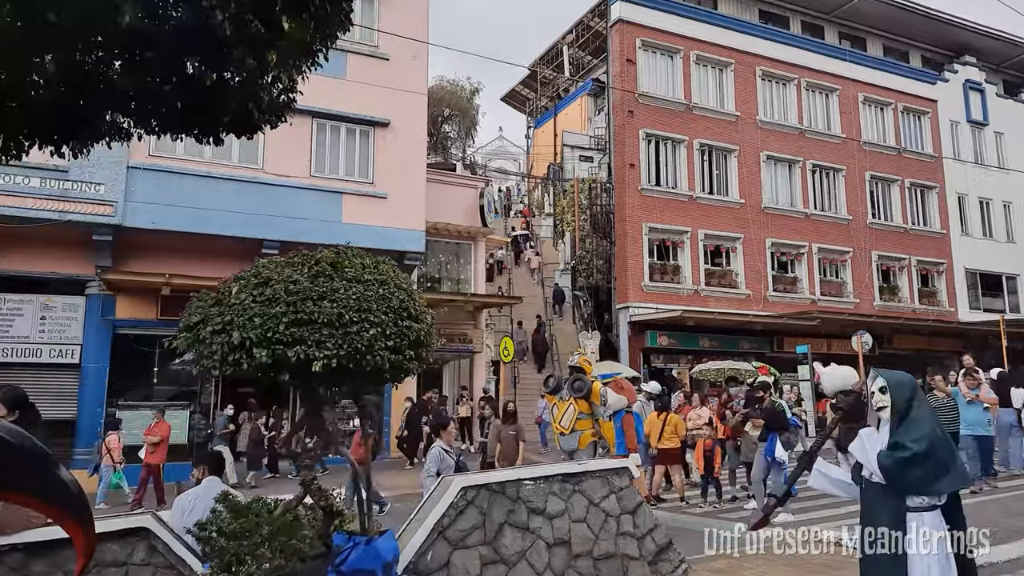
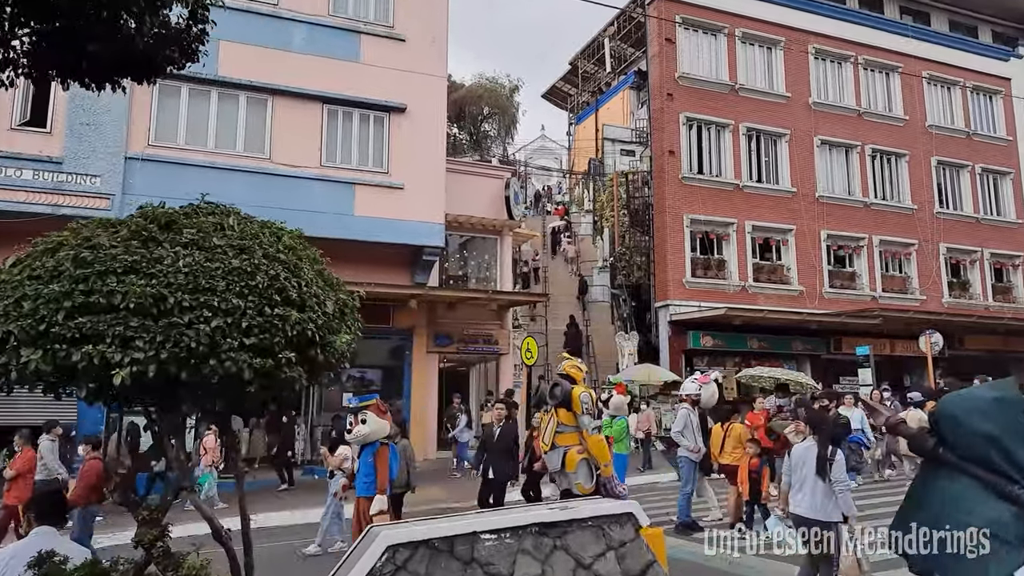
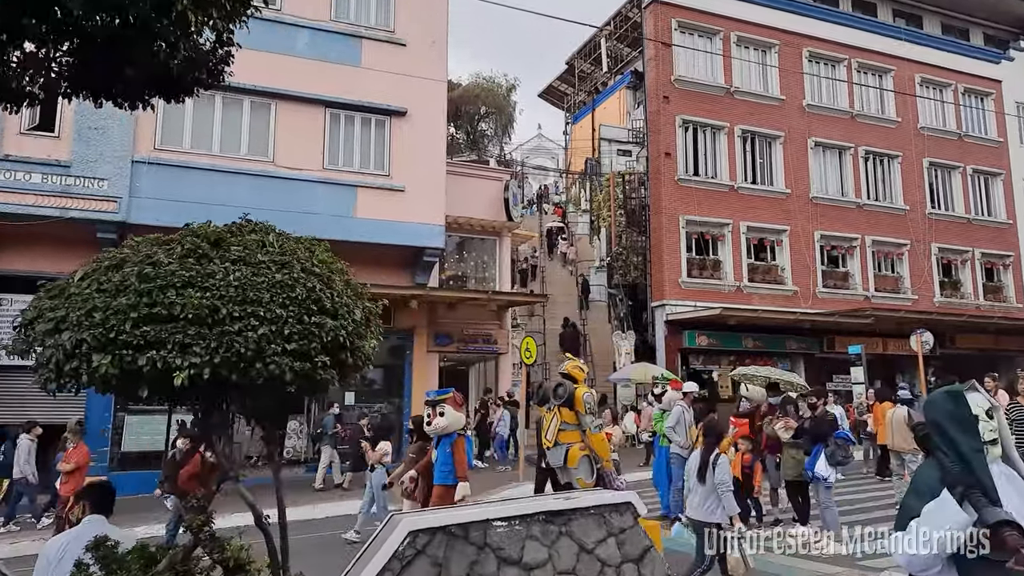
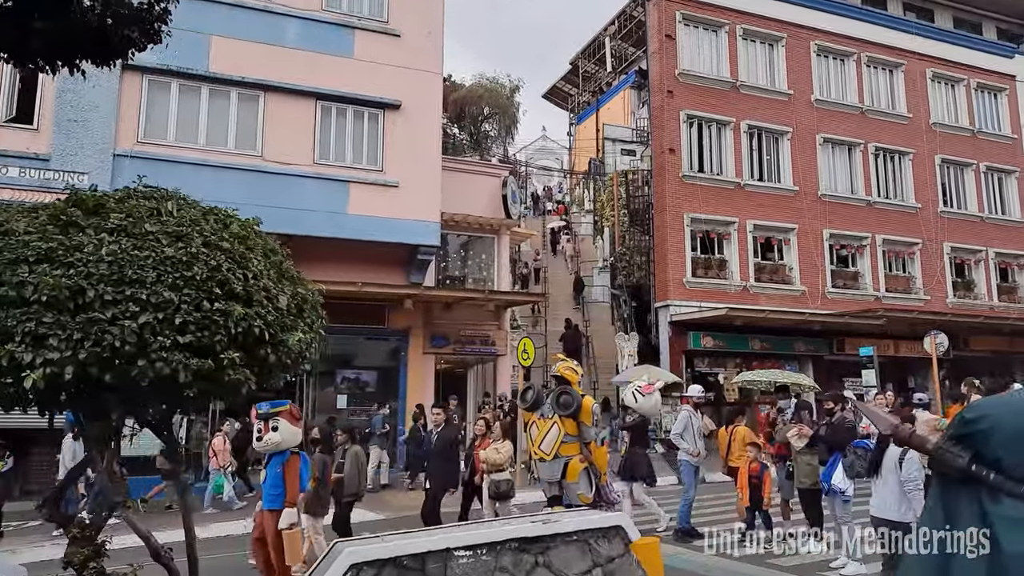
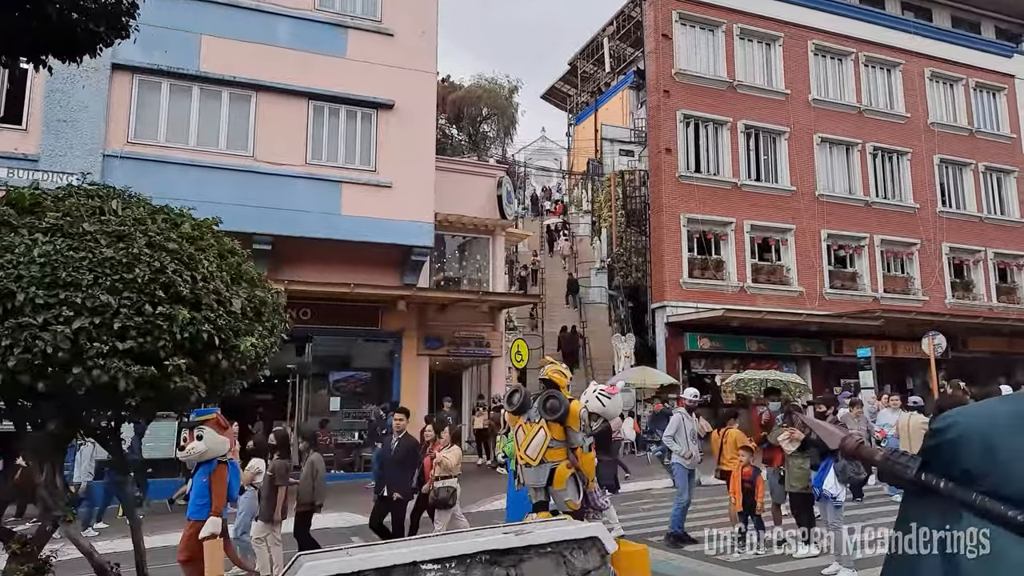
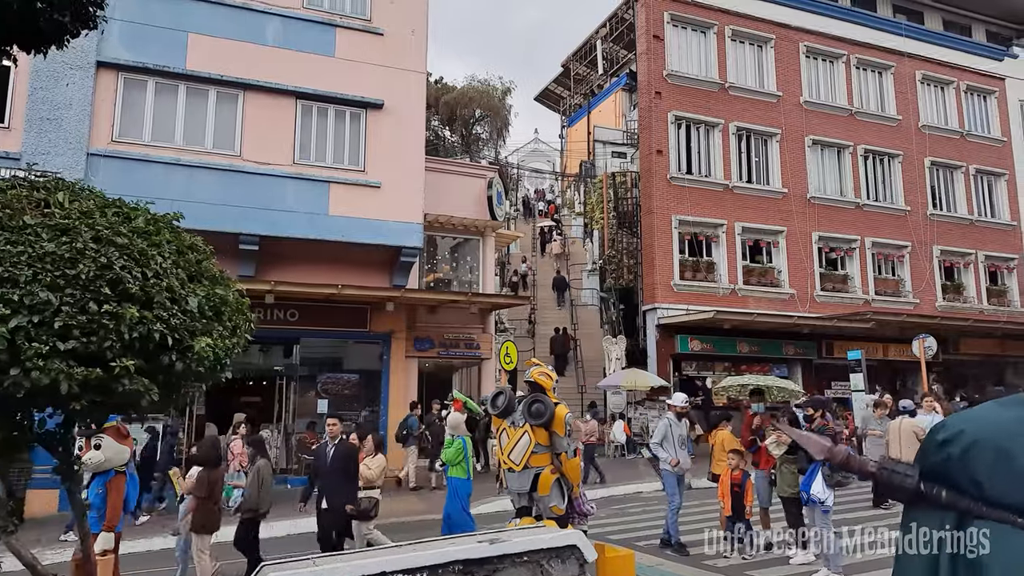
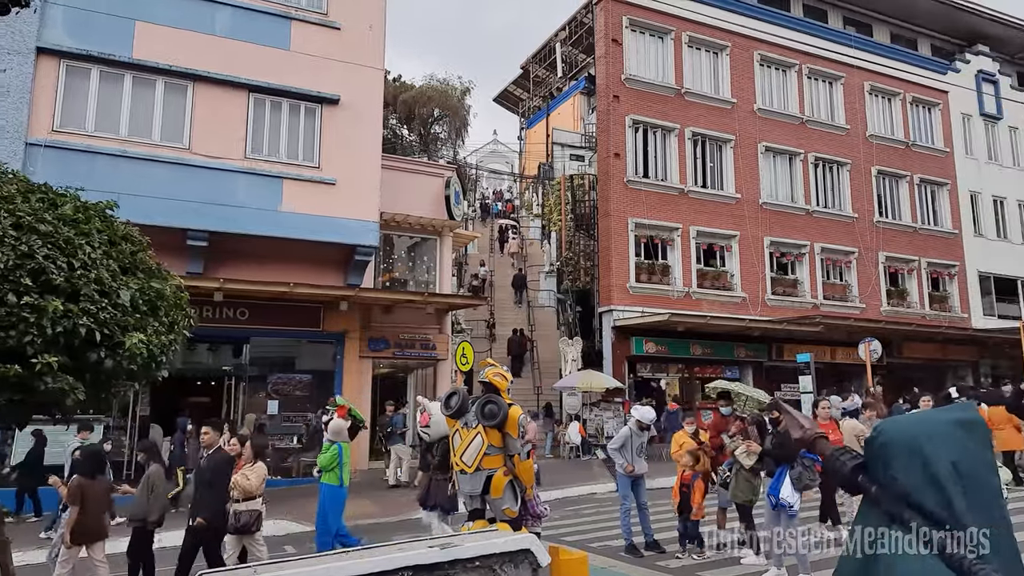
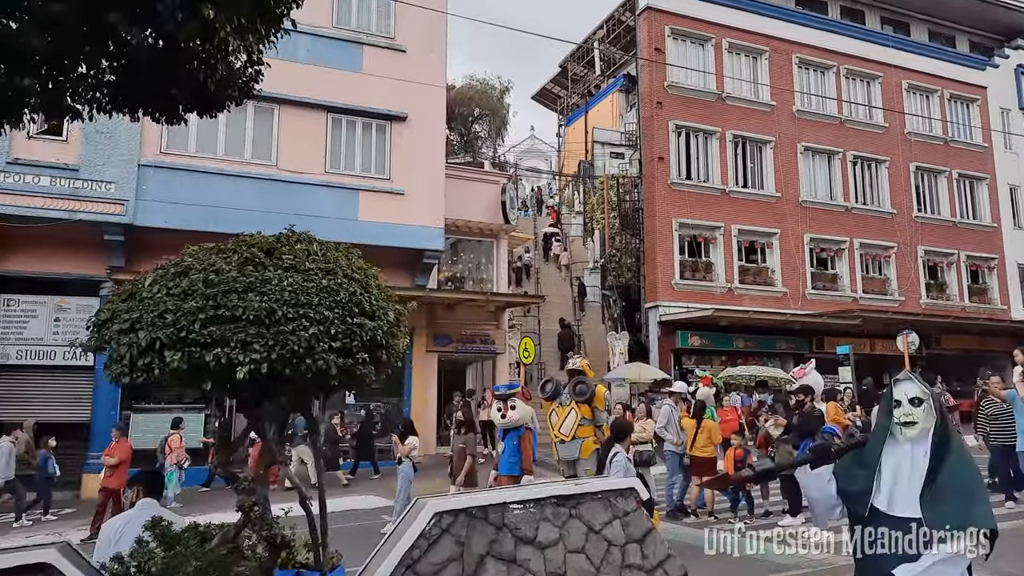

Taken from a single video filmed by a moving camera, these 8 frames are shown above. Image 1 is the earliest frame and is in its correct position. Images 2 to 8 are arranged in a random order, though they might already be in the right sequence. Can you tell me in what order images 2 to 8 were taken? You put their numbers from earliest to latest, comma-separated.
8, 3, 2, 4, 5, 6, 7
